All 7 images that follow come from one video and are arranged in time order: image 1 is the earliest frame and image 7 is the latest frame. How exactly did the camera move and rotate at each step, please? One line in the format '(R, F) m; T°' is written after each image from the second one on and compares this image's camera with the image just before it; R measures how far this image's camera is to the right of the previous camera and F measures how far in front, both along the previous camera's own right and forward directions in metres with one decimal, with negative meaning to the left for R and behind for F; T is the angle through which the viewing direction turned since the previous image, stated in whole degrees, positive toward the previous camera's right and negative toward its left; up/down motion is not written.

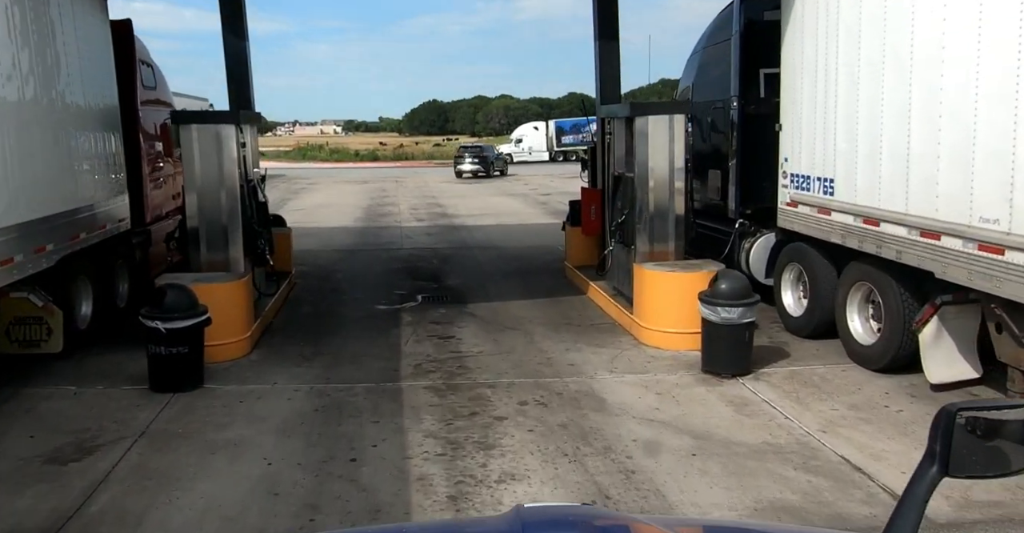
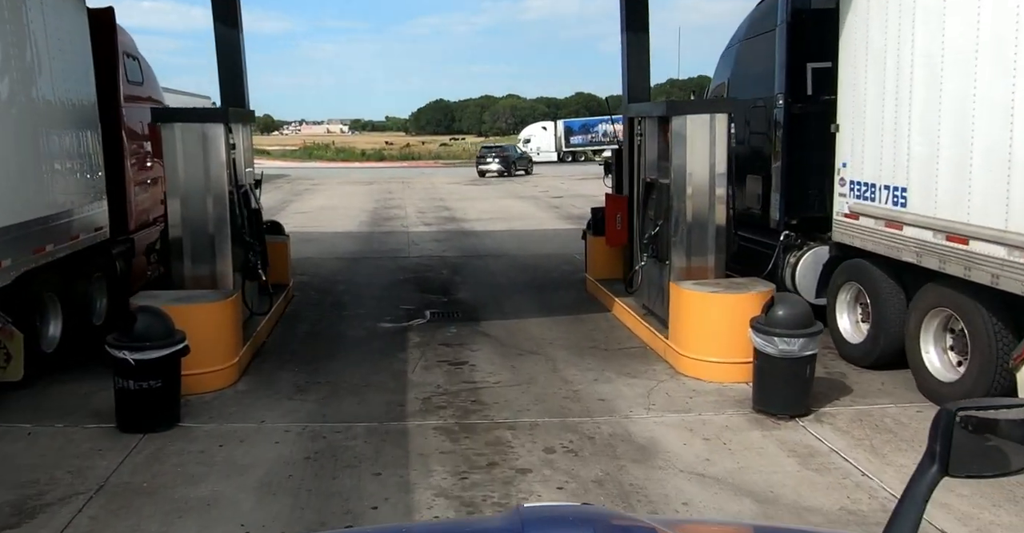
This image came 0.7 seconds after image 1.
(-0.1, +0.9) m; 0°
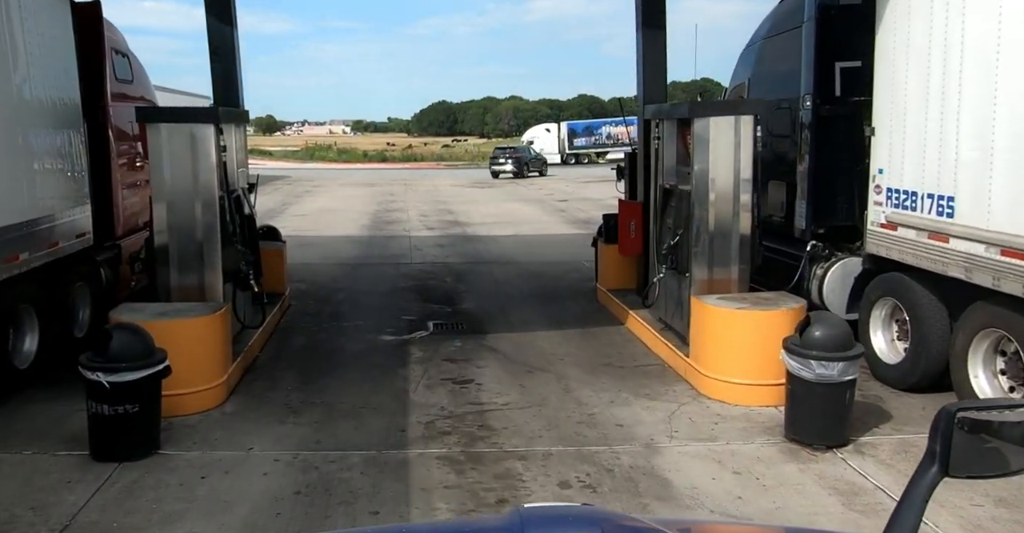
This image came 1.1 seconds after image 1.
(-0.1, +0.5) m; 0°
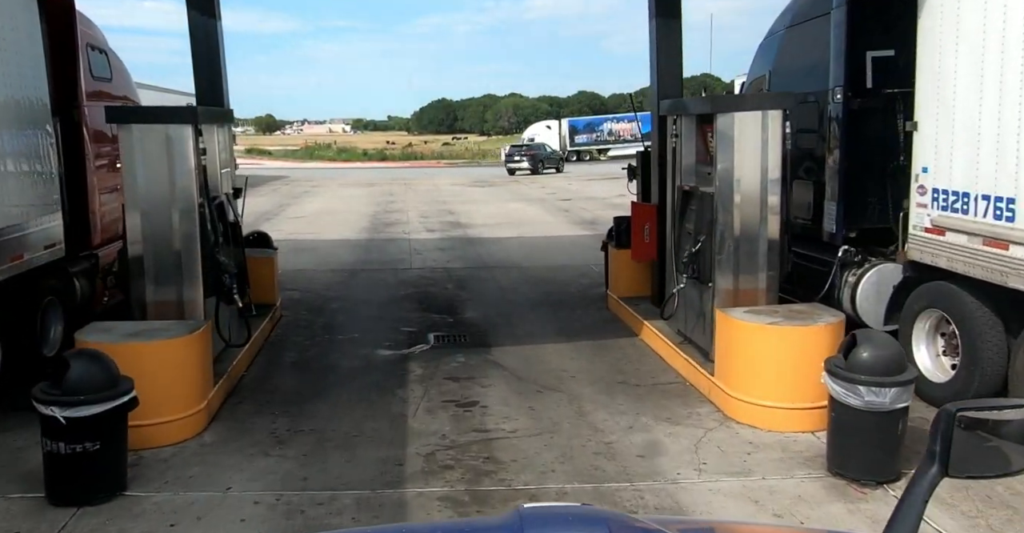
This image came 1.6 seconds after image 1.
(0.0, +0.6) m; 0°
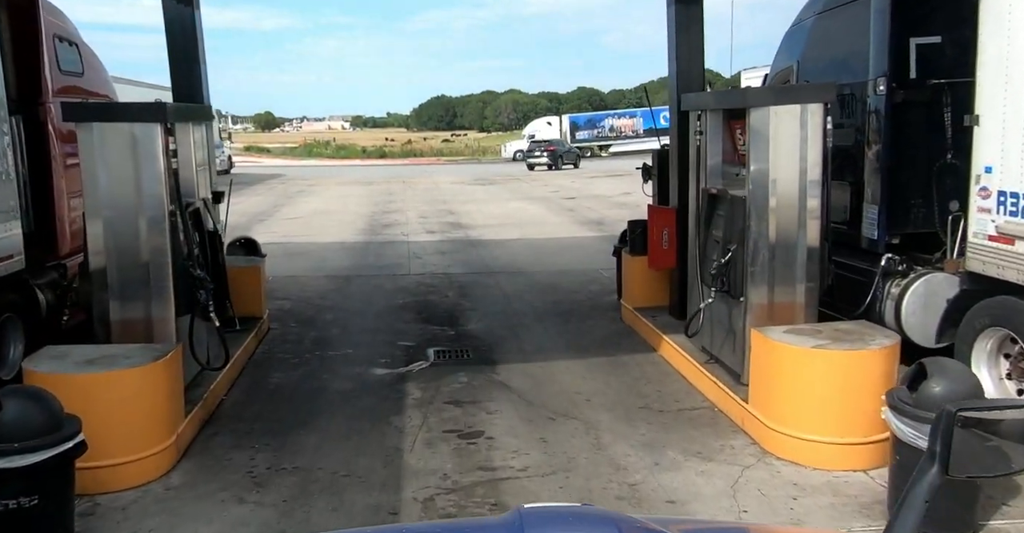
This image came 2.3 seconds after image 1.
(0.0, +0.7) m; 0°
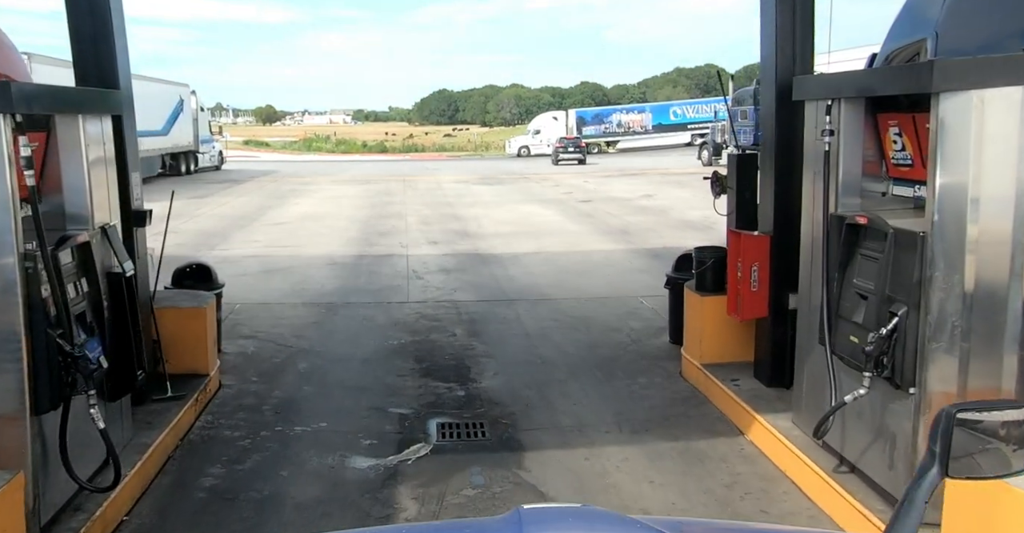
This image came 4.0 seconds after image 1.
(-0.2, +2.0) m; 0°
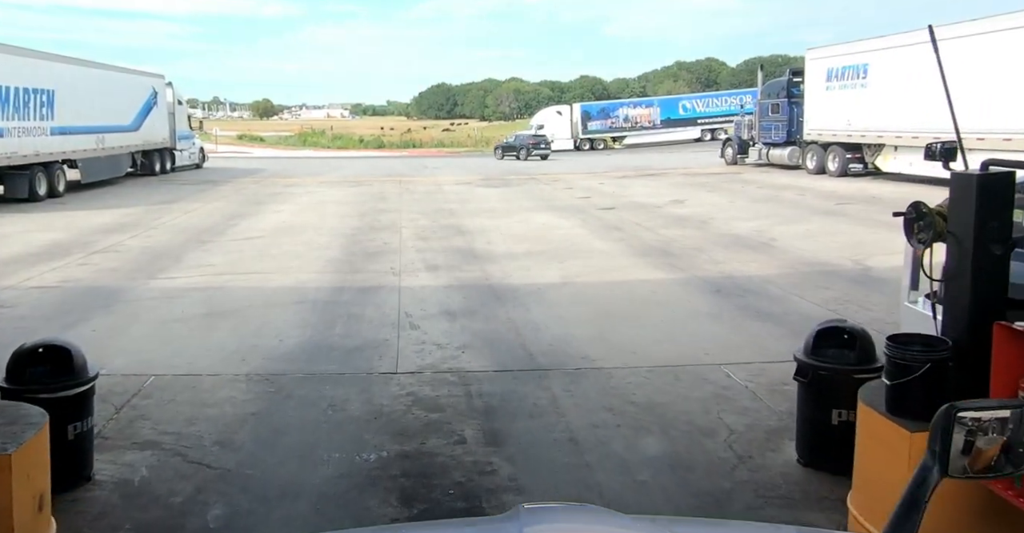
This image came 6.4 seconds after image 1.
(-0.2, +2.7) m; 0°
